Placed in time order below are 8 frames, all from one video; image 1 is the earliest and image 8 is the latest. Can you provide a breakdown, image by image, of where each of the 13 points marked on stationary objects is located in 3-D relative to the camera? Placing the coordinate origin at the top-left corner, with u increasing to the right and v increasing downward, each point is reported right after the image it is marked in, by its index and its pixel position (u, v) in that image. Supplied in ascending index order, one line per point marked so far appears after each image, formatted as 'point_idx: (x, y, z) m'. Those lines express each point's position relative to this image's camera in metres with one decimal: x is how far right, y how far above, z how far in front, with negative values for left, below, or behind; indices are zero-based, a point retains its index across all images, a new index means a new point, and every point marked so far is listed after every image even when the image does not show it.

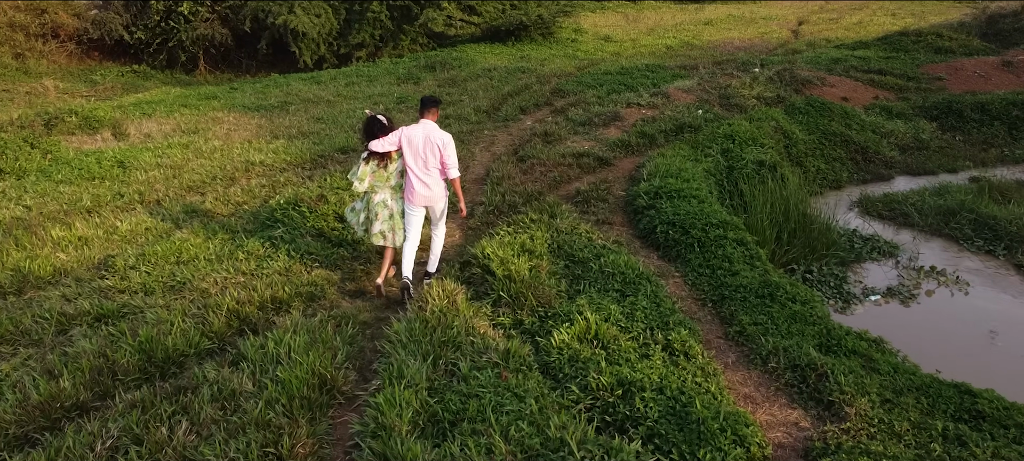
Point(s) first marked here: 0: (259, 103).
0: (-3.2, +1.6, +10.3) m
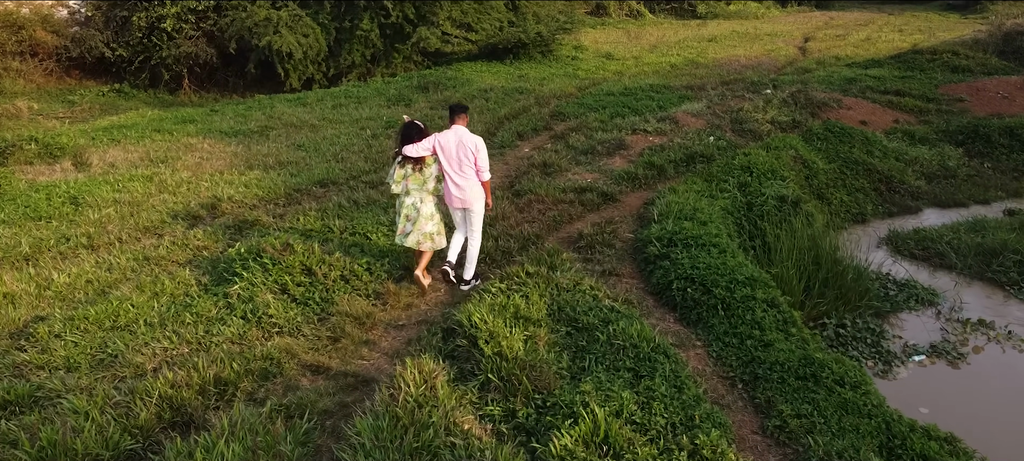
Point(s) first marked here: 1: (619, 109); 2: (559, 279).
0: (-3.2, +1.2, +9.7) m
1: (+1.3, +1.5, +10.3) m
2: (+0.3, -0.3, +4.5) m
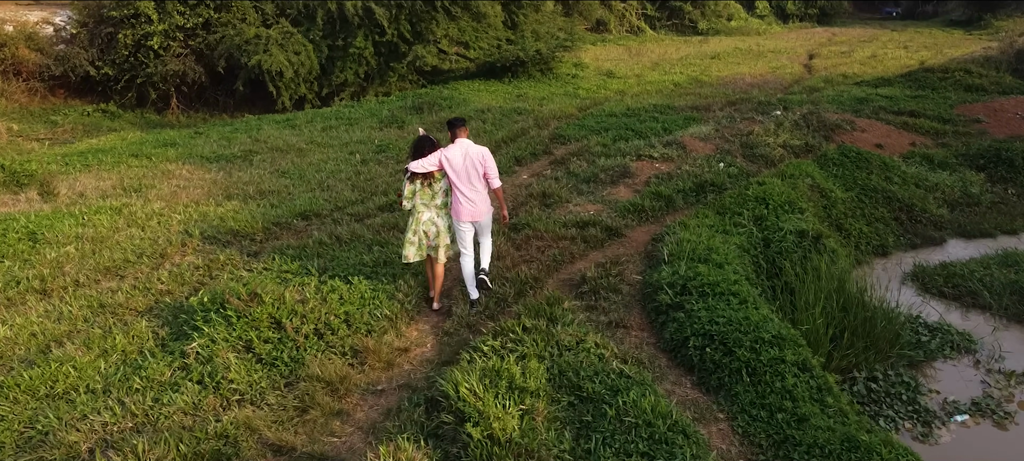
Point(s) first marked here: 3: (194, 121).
0: (-3.2, +0.9, +9.2) m
1: (+1.3, +1.2, +9.8) m
2: (+0.2, -0.5, +4.0) m
3: (-5.5, +1.9, +14.4) m
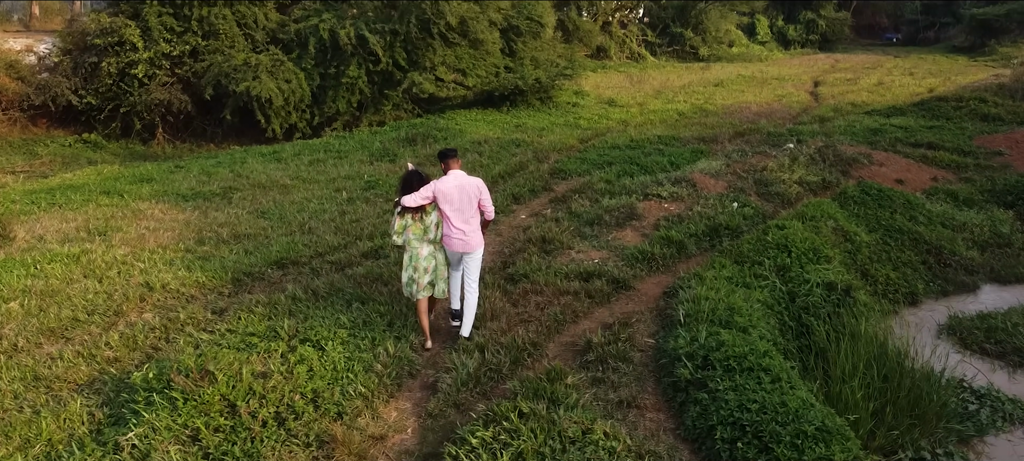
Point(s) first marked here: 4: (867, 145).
0: (-3.2, +0.4, +8.6) m
1: (+1.3, +0.7, +9.2) m
2: (+0.2, -0.8, +3.4) m
3: (-5.5, +1.3, +13.9) m
4: (+4.5, +1.1, +10.6) m
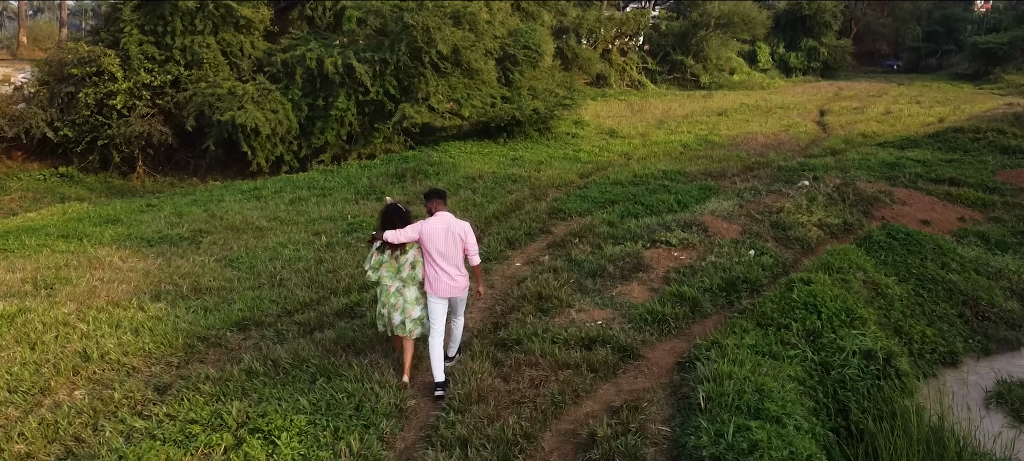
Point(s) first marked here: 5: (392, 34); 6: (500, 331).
0: (-3.3, 0.0, +7.9) m
1: (+1.2, +0.2, +8.6) m
2: (+0.2, -1.1, +2.6) m
3: (-5.6, +0.7, +13.2) m
4: (+4.5, +0.6, +9.9) m
5: (-1.9, +3.1, +13.2) m
6: (-0.1, -0.6, +5.1) m
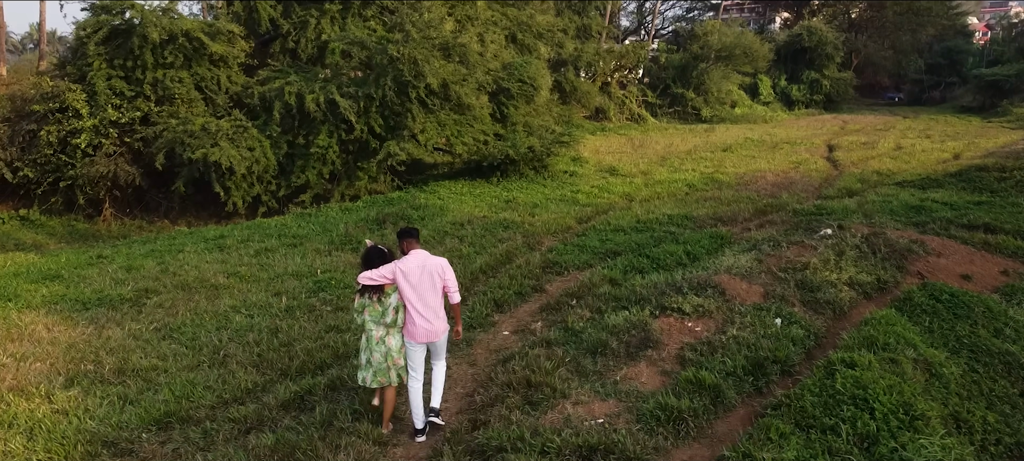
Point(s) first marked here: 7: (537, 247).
0: (-3.4, -0.5, +7.0) m
1: (+1.1, -0.3, +7.6) m
2: (+0.1, -1.4, +1.7) m
3: (-5.7, 0.0, +12.3) m
4: (+4.4, 0.0, +9.0) m
5: (-2.0, +2.4, +12.4) m
6: (-0.2, -1.0, +4.1) m
7: (+0.3, -0.2, +8.8) m
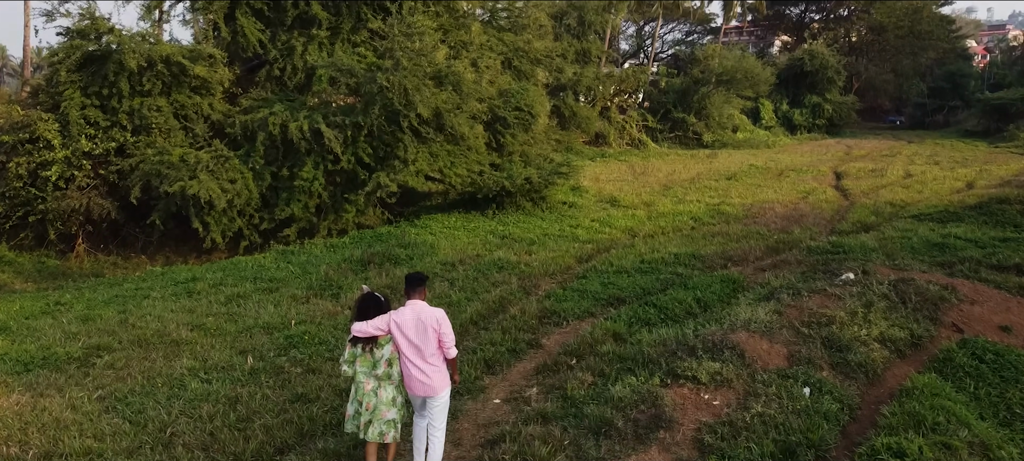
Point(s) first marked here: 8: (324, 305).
0: (-3.5, -0.9, +6.3) m
1: (+1.1, -0.7, +7.0) m
2: (0.0, -1.6, +1.0) m
3: (-5.8, -0.5, +11.6) m
4: (+4.3, -0.4, +8.3) m
5: (-2.1, +1.9, +11.8) m
6: (-0.2, -1.3, +3.4) m
7: (+0.2, -0.6, +8.1) m
8: (-1.7, -0.7, +7.4) m
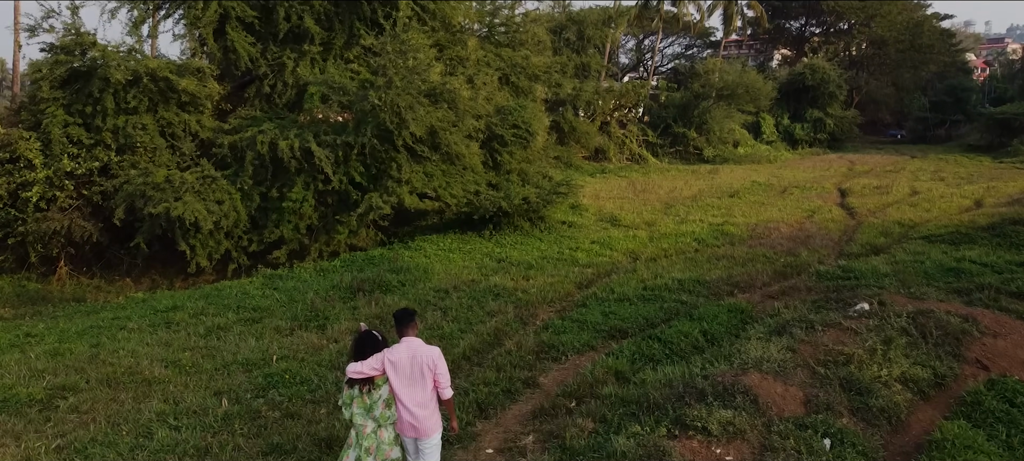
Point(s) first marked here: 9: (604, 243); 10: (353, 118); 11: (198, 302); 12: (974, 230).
0: (-3.5, -1.1, +5.9) m
1: (+1.0, -0.9, +6.5) m
2: (0.0, -1.7, +0.5) m
3: (-5.8, -0.8, +11.2) m
4: (+4.3, -0.7, +7.9) m
5: (-2.1, +1.6, +11.4) m
6: (-0.3, -1.5, +3.0) m
7: (+0.2, -0.8, +7.7) m
8: (-1.7, -0.9, +7.0) m
9: (+1.3, -0.2, +11.5) m
10: (-2.2, +1.6, +11.6) m
11: (-3.2, -0.7, +8.4) m
12: (+6.7, 0.0, +12.1) m
